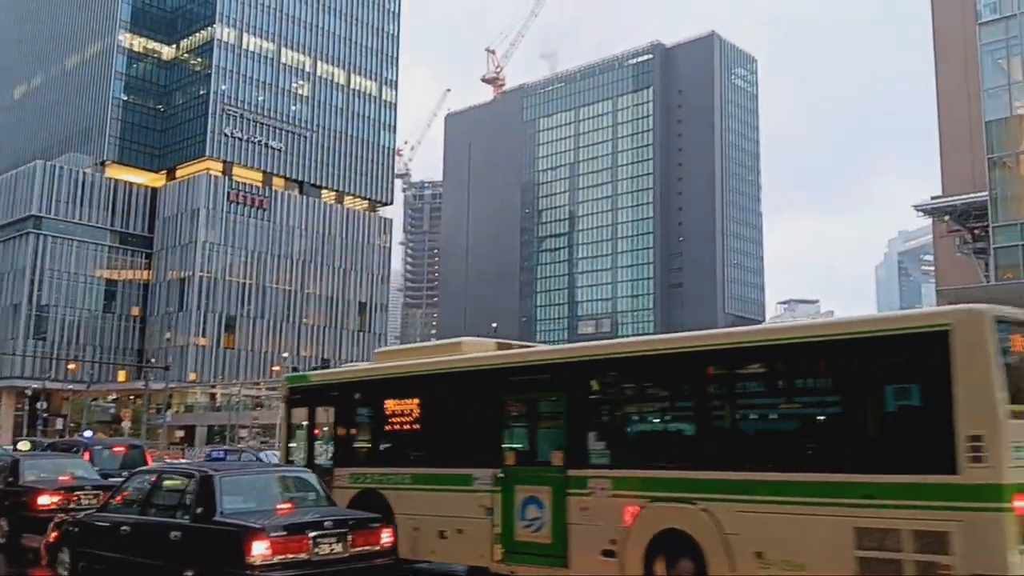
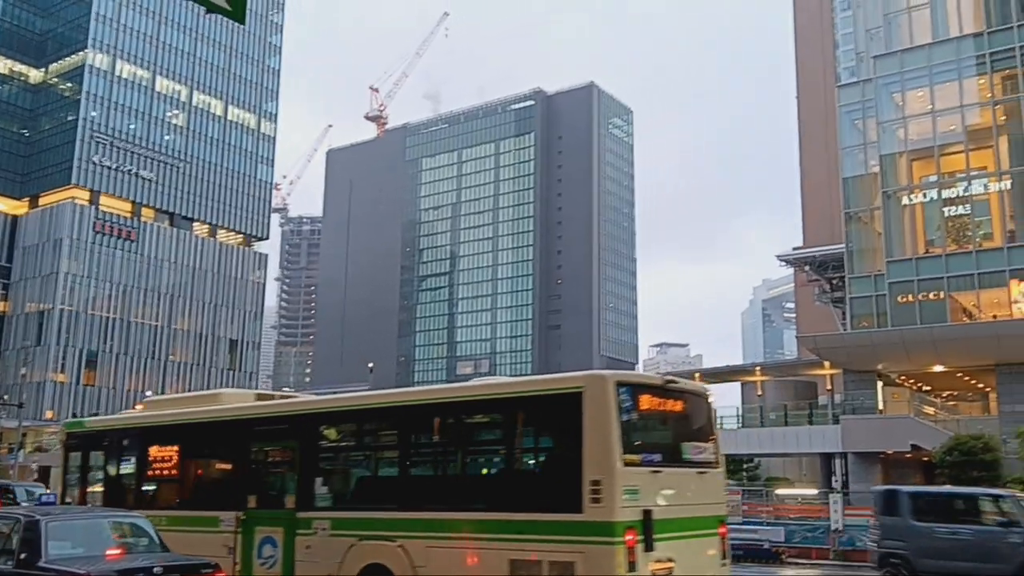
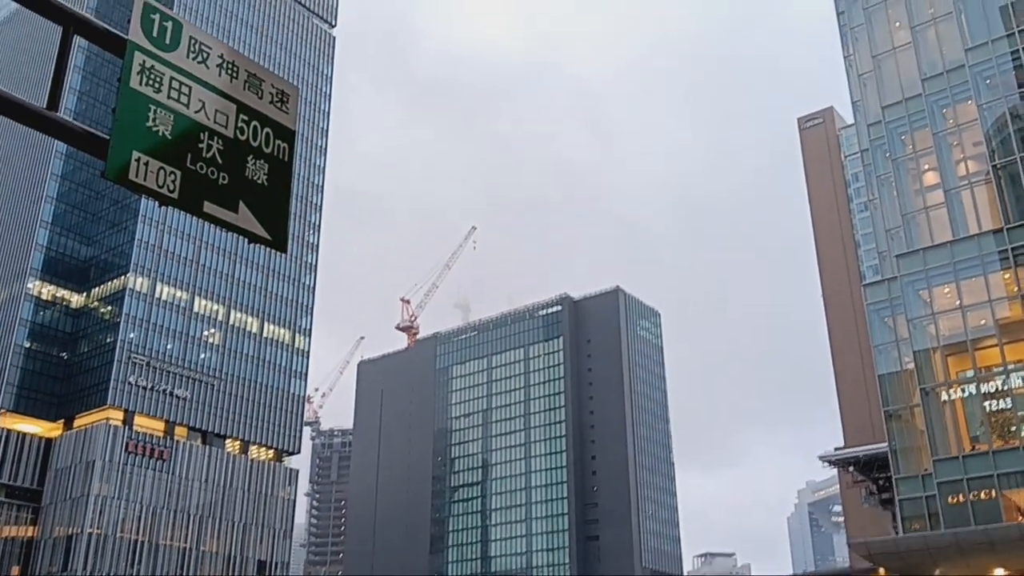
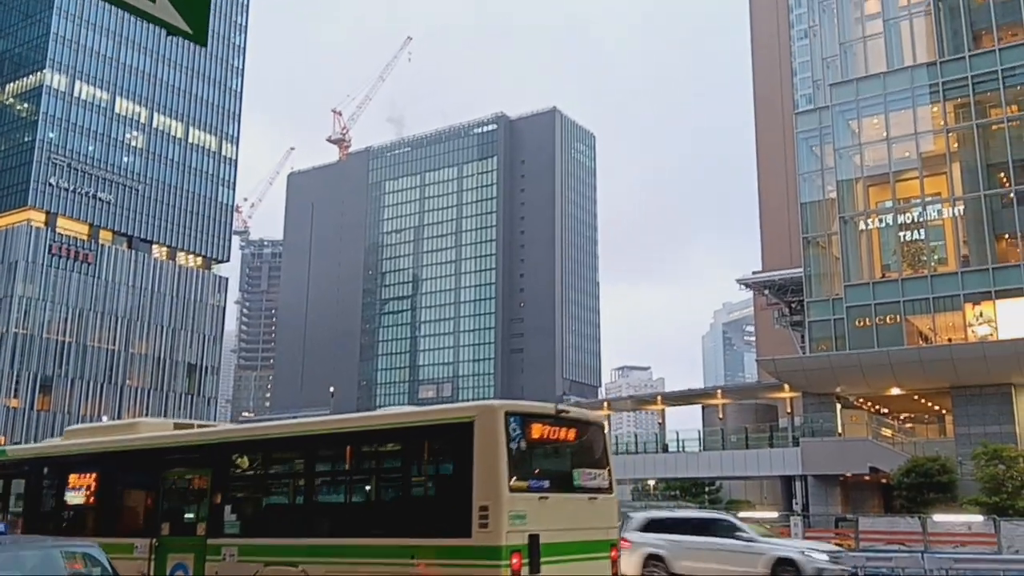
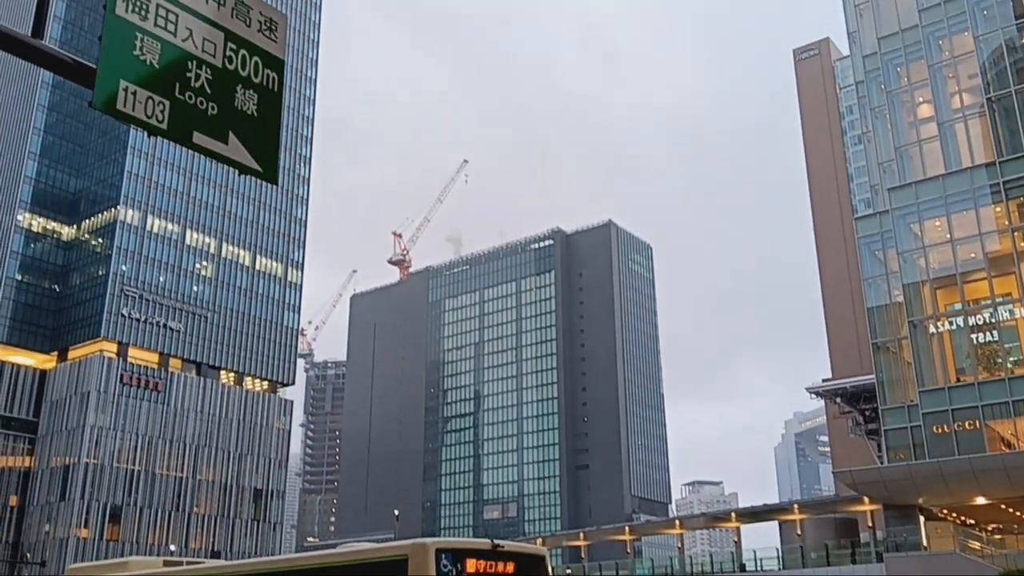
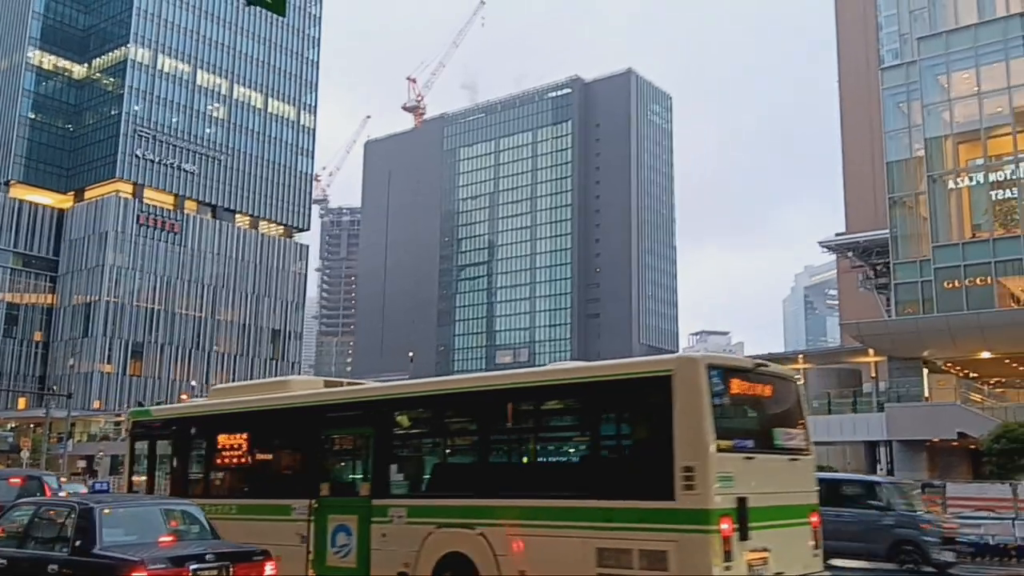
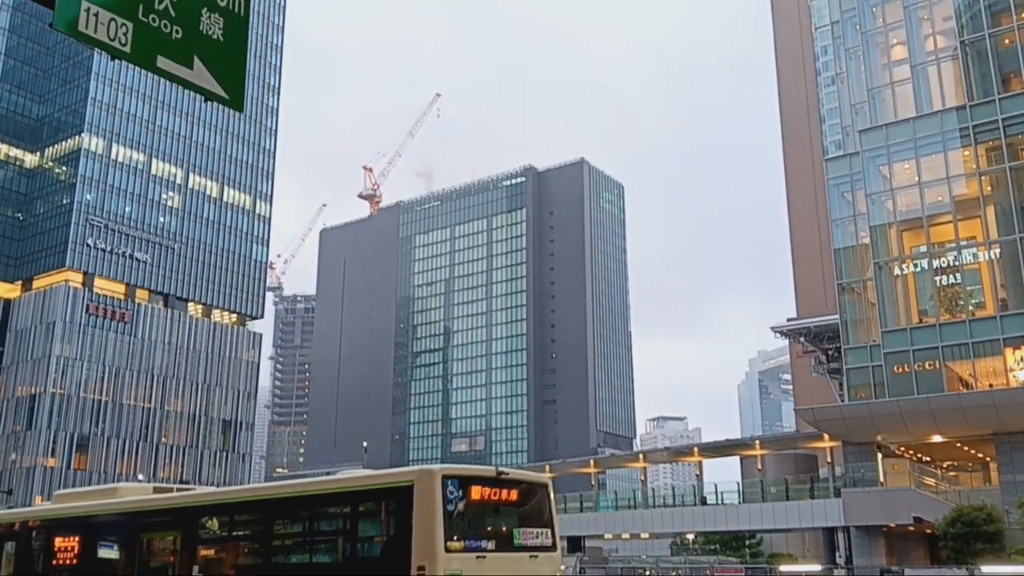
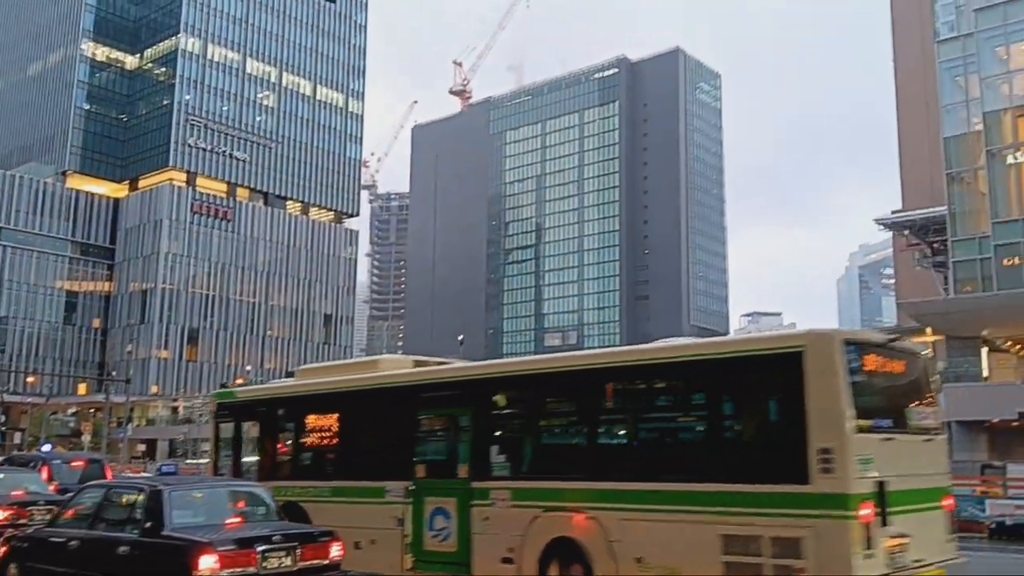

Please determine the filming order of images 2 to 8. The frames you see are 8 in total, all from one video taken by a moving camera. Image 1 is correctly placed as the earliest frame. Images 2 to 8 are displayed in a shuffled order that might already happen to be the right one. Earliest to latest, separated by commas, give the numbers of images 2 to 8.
8, 6, 2, 4, 7, 5, 3
